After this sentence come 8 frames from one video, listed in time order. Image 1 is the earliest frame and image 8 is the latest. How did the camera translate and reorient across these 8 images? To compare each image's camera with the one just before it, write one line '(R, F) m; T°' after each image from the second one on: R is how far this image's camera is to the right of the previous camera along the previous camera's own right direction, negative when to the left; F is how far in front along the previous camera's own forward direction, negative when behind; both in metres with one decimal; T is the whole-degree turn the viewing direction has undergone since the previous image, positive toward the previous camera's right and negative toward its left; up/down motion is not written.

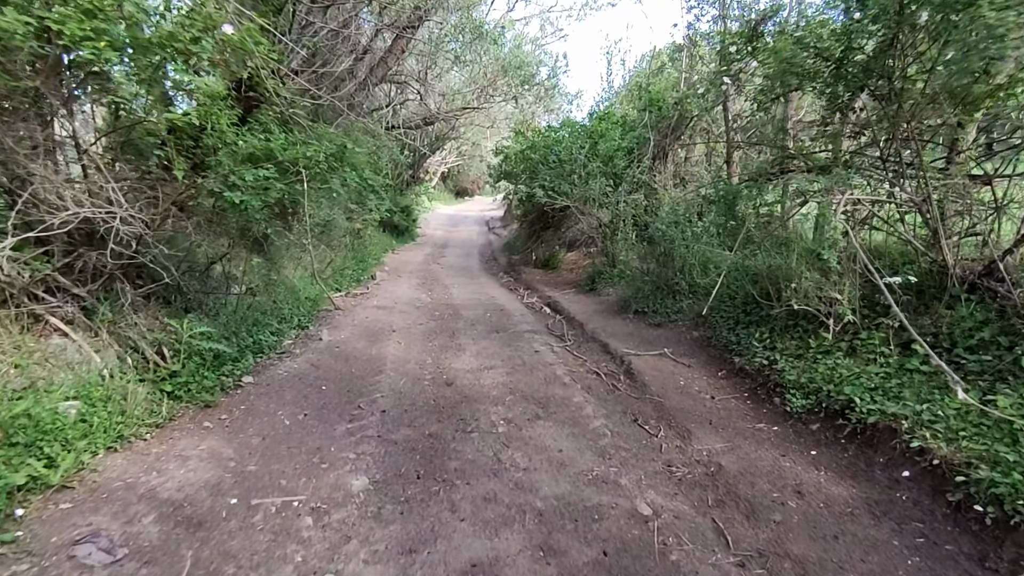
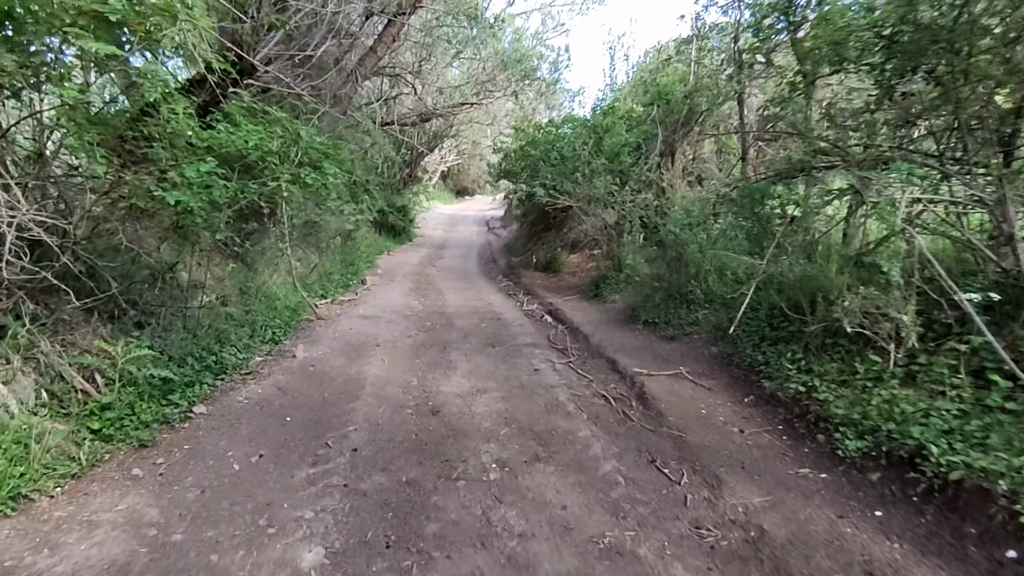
(0.0, +0.7) m; 0°
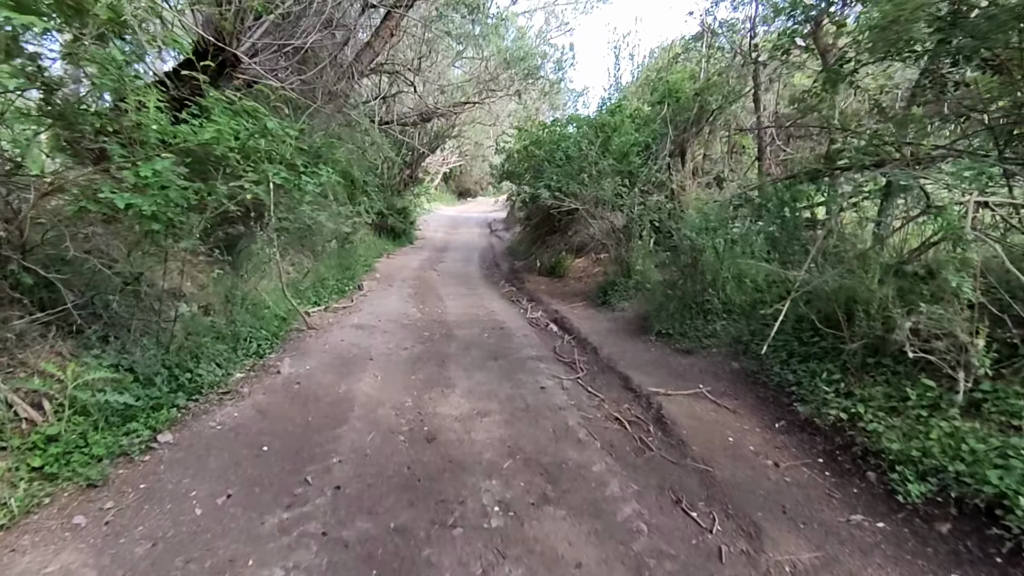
(0.0, +0.4) m; 0°
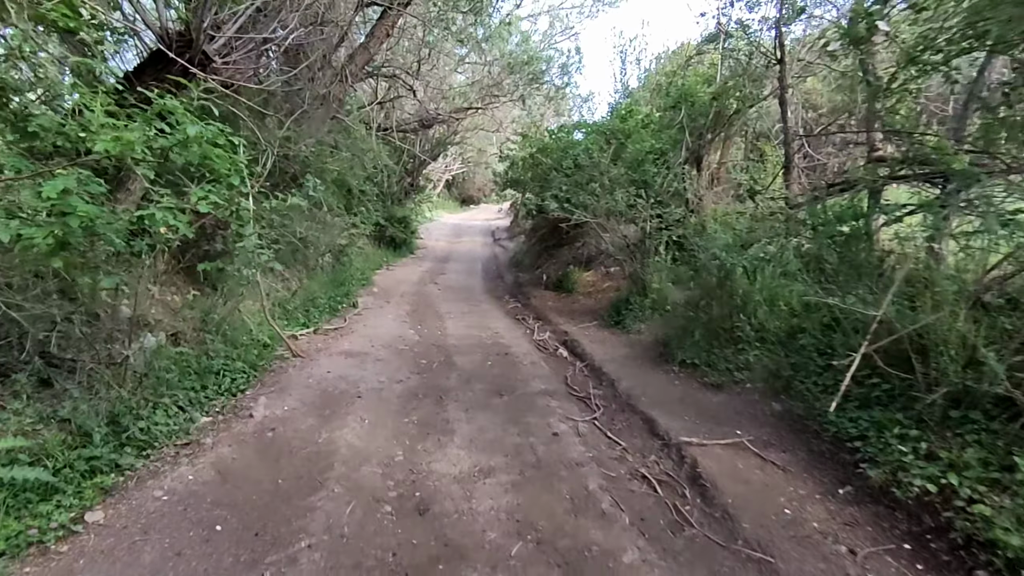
(0.0, +0.6) m; 0°
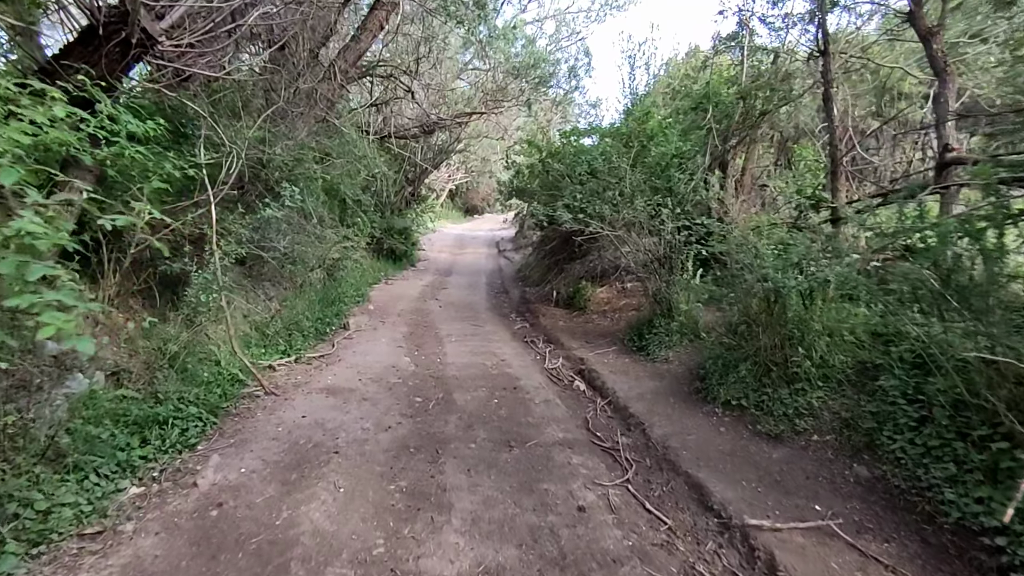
(-0.1, +0.9) m; 0°
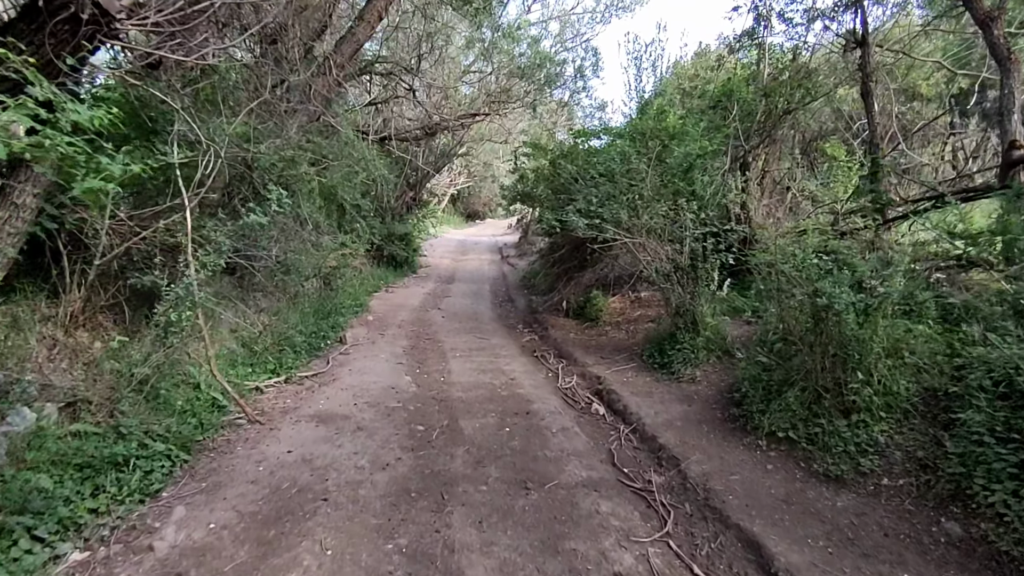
(-0.1, +0.6) m; 0°
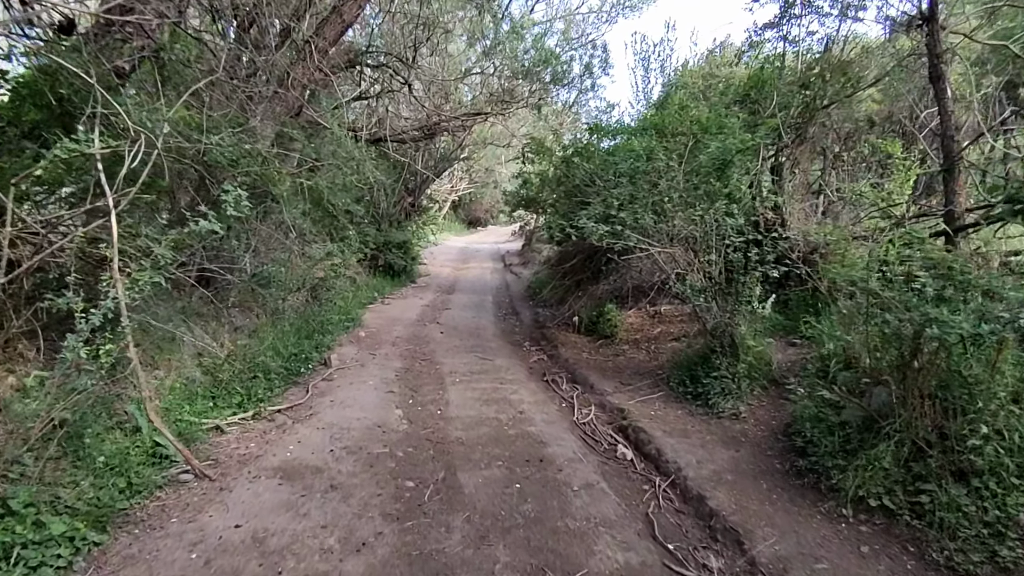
(-0.1, +0.9) m; 0°
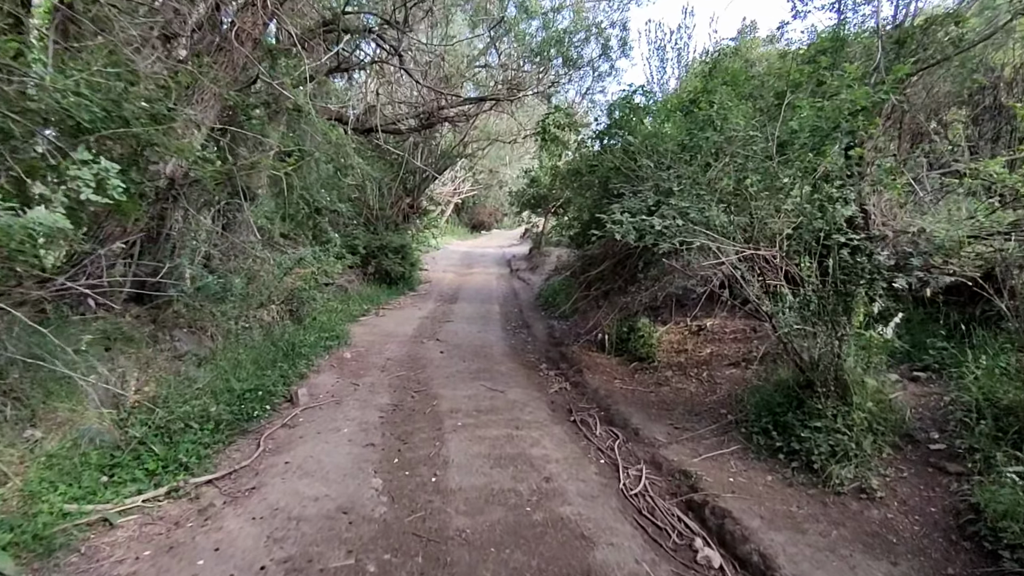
(-0.1, +1.5) m; 0°
